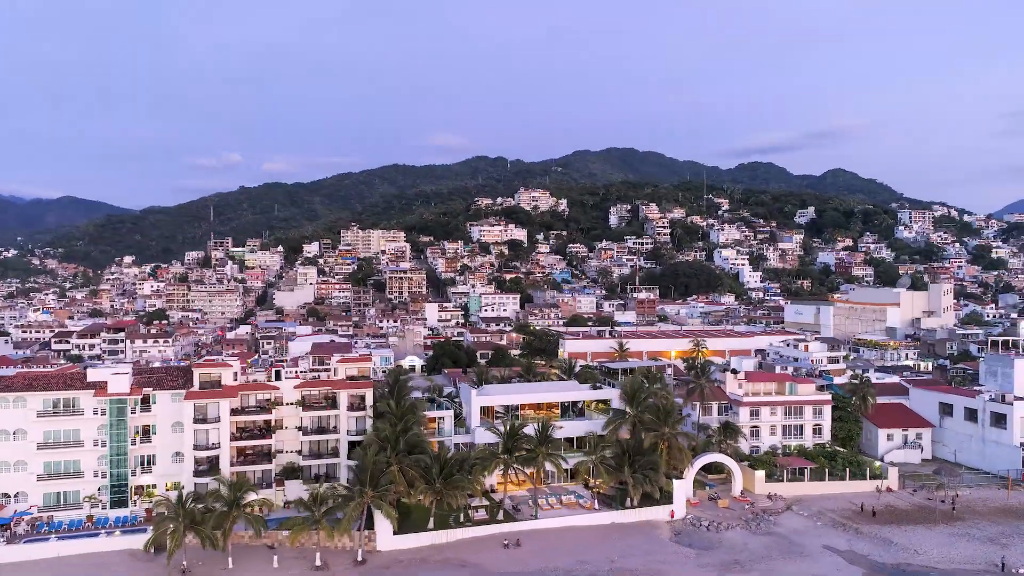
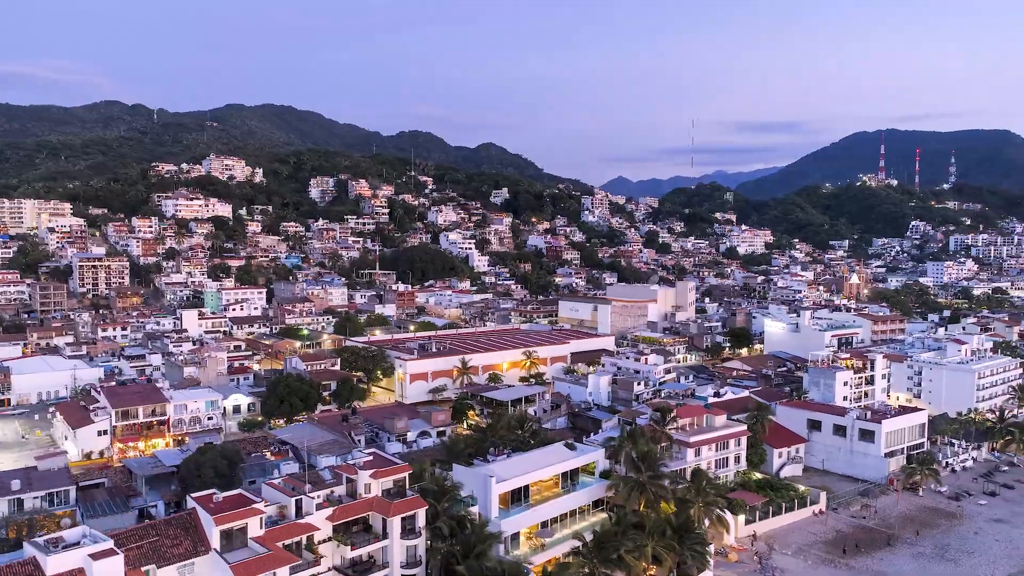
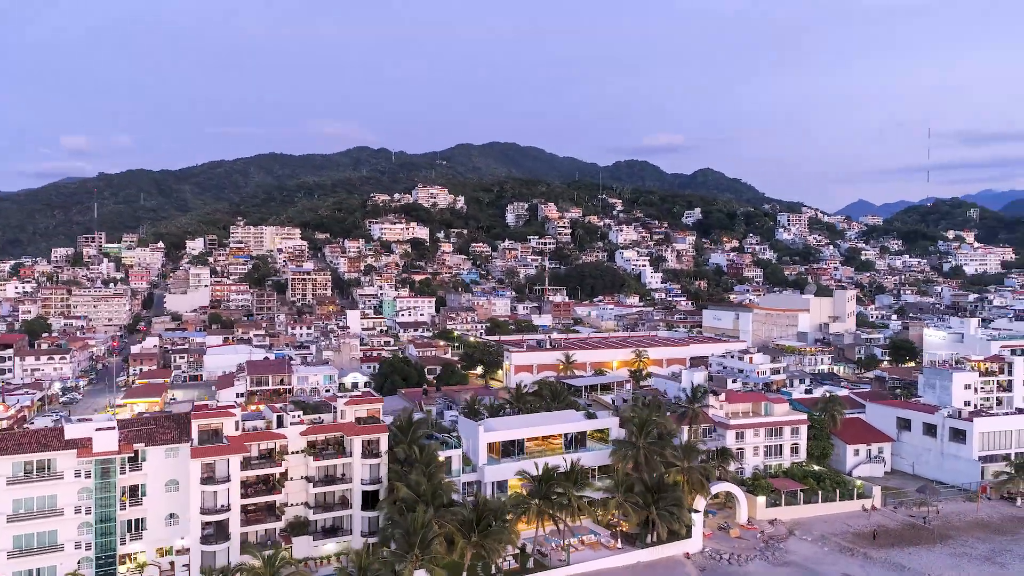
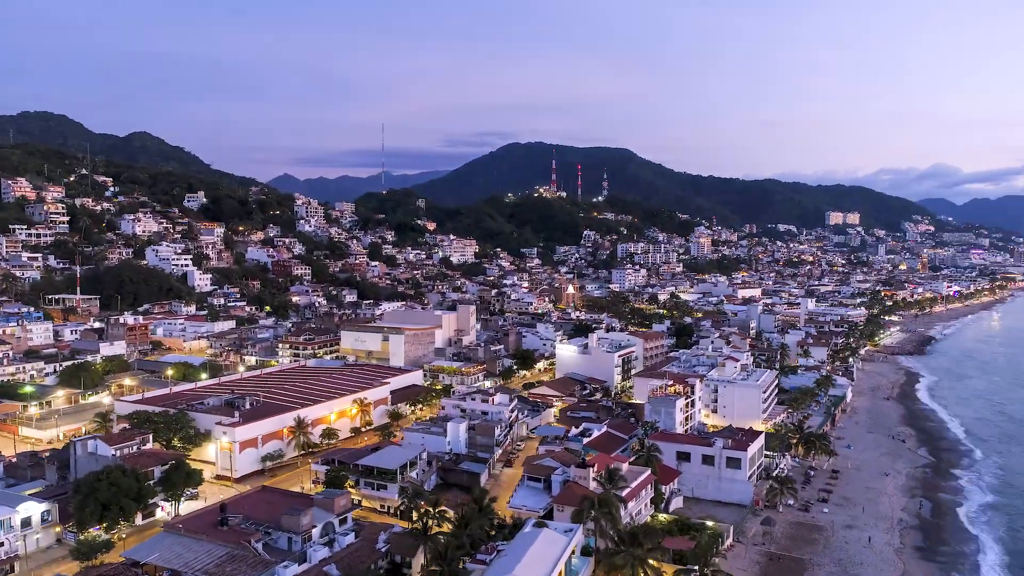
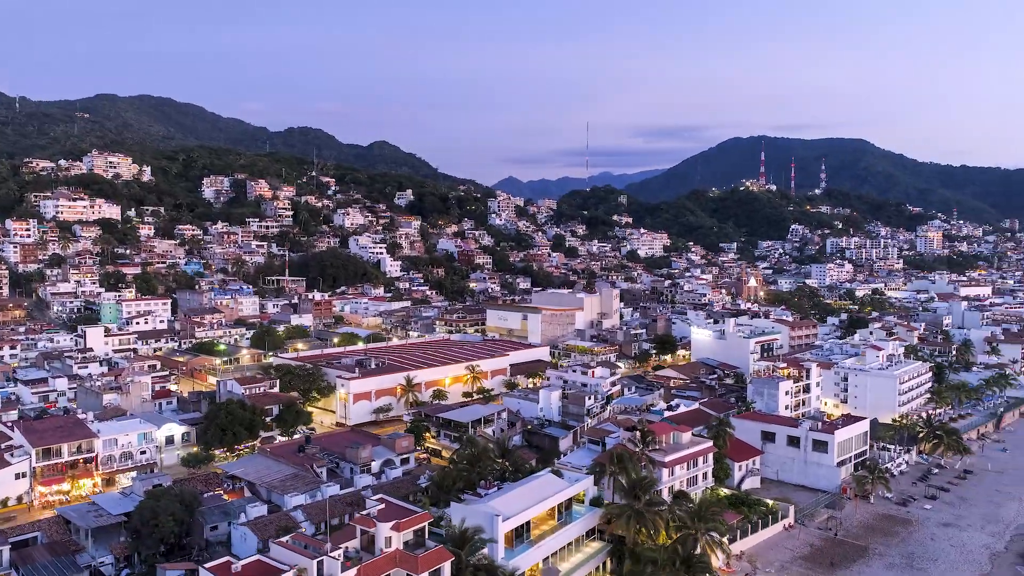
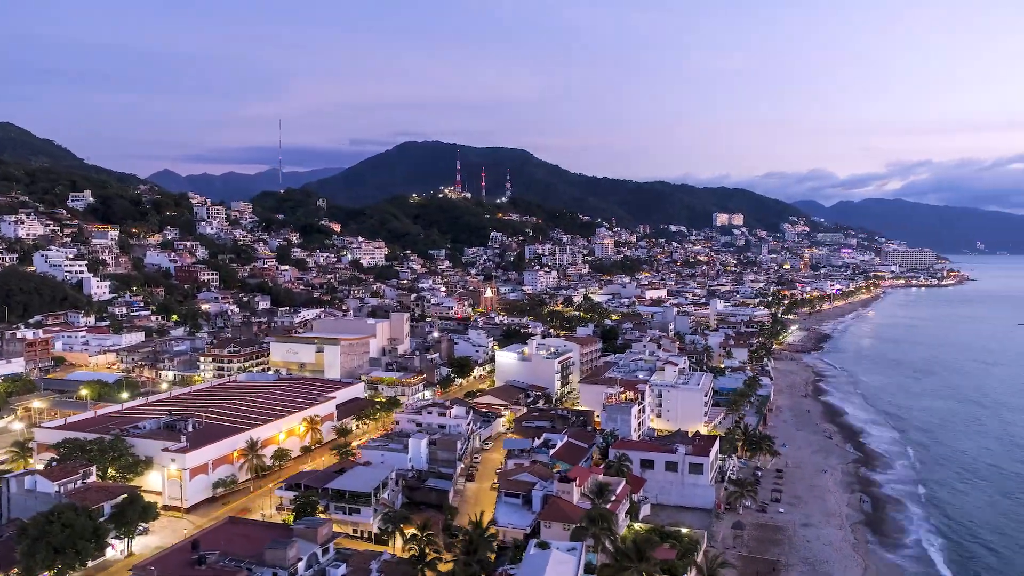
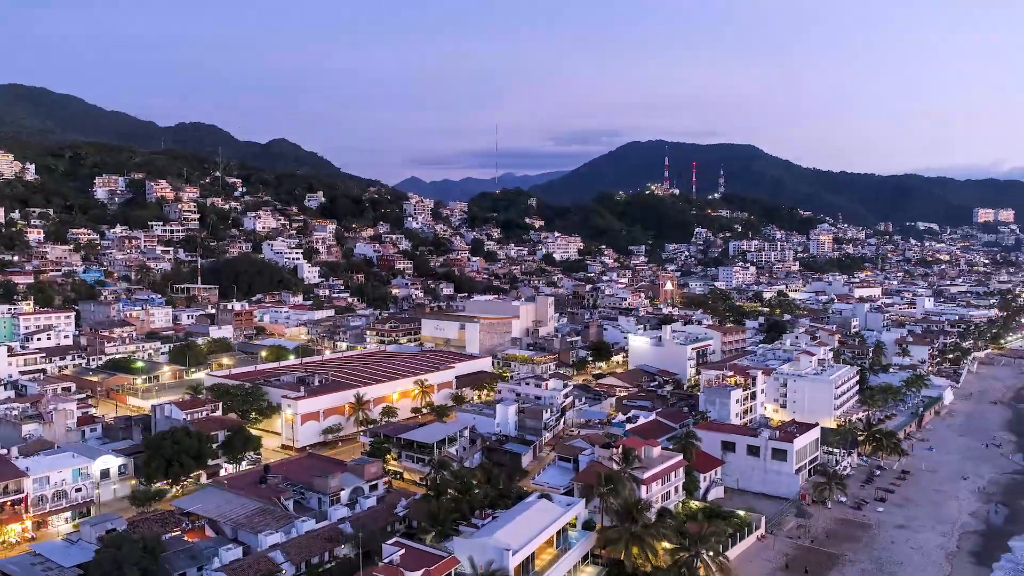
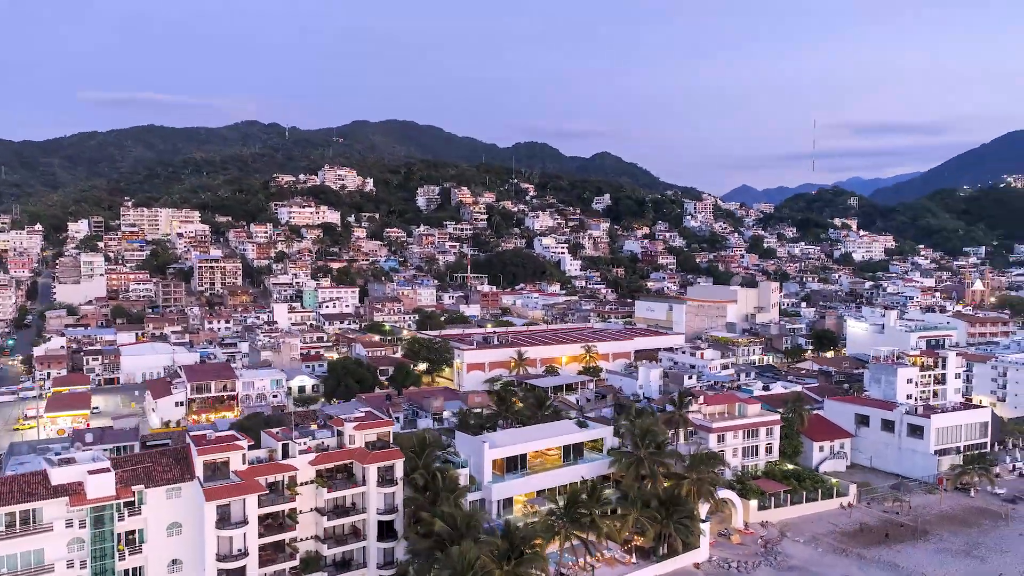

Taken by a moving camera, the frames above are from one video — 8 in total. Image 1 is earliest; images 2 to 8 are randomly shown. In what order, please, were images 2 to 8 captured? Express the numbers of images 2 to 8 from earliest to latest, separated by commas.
3, 8, 2, 5, 7, 4, 6
